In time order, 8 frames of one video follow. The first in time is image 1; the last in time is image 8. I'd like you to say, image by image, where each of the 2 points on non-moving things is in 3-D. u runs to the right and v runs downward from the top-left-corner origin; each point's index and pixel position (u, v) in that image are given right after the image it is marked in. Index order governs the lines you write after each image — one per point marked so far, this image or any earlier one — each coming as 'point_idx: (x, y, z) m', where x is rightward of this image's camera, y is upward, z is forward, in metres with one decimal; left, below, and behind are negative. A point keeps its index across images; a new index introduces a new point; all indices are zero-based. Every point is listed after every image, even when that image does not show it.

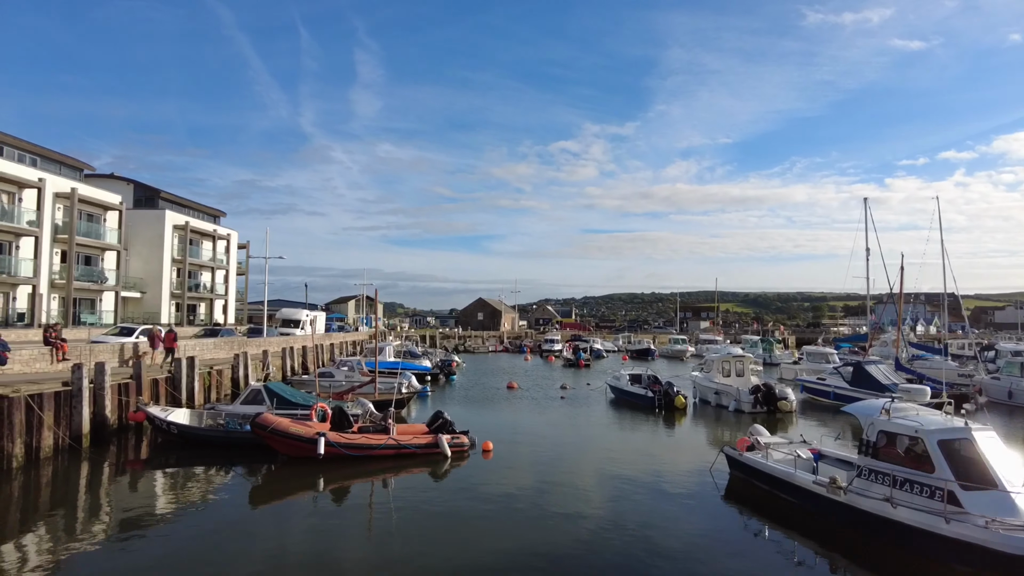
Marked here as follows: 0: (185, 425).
0: (-8.4, -3.5, +16.6) m
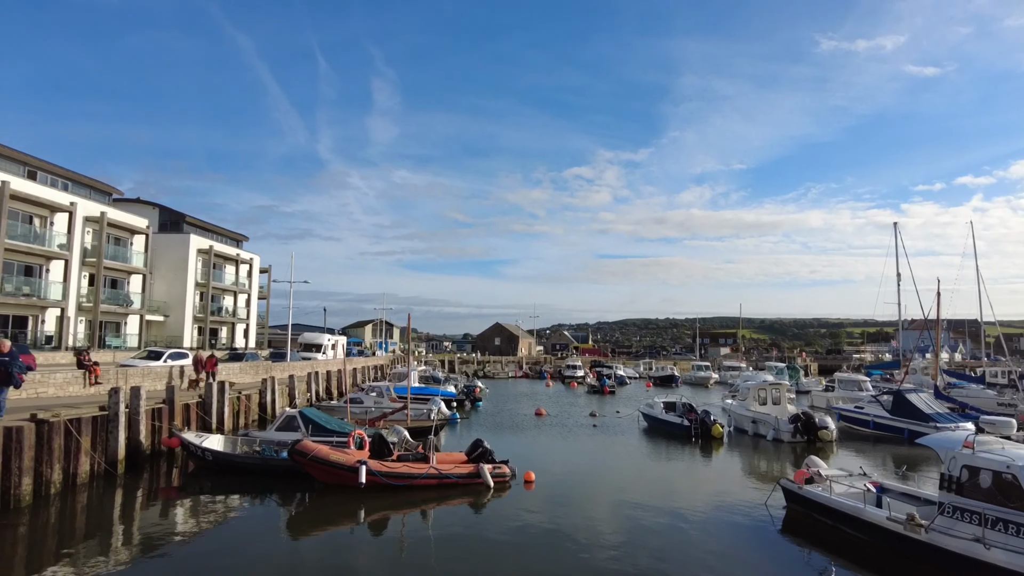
0: (-7.3, -4.1, +16.3) m
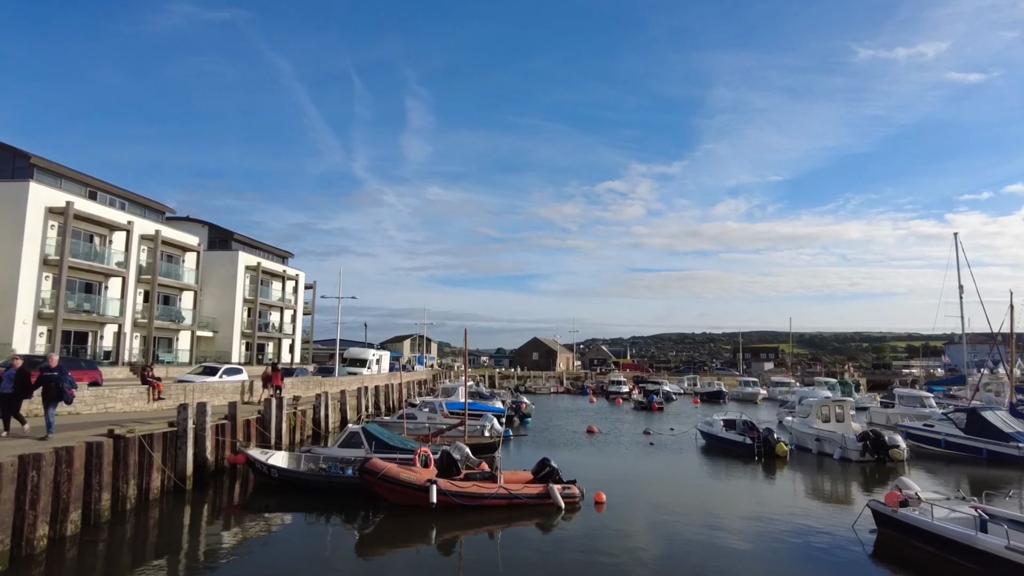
0: (-5.7, -4.5, +16.2) m
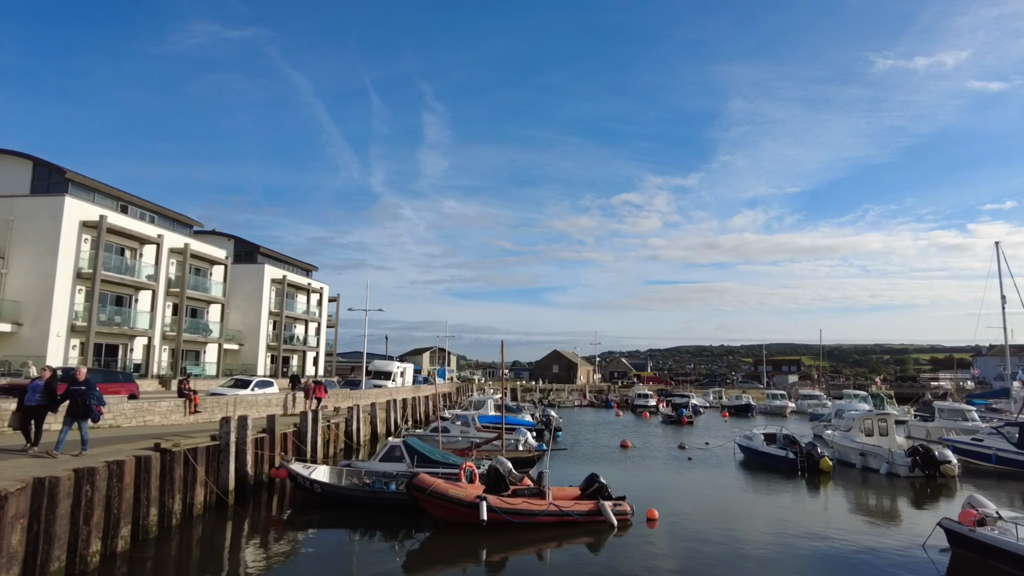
0: (-4.5, -4.8, +15.9) m
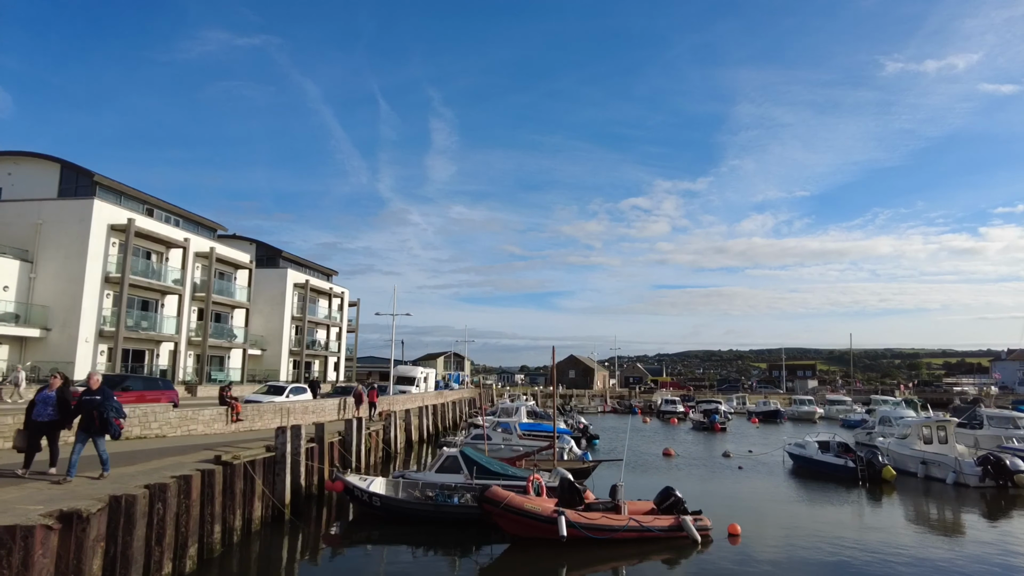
0: (-2.9, -4.8, +15.1) m
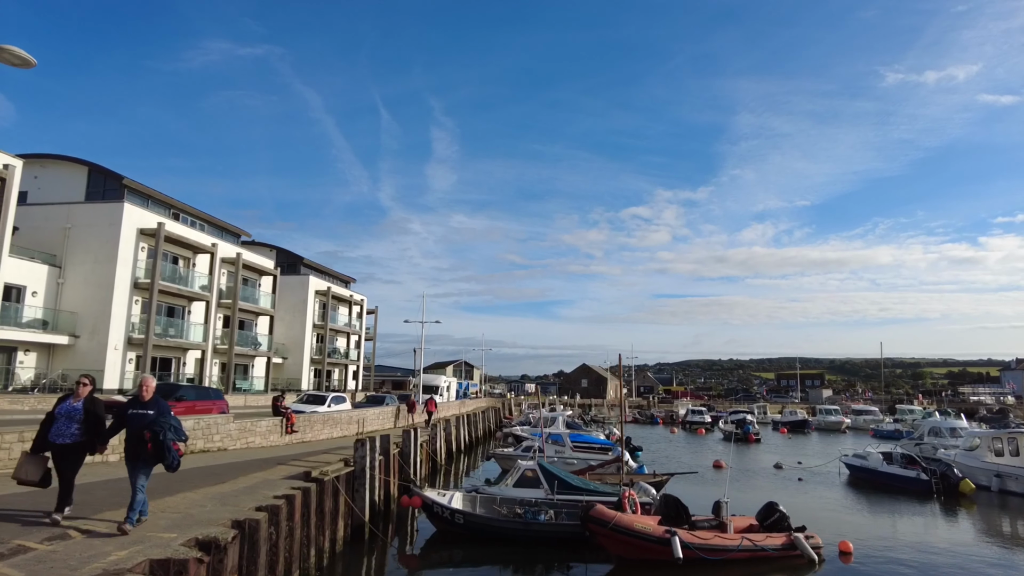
0: (-0.9, -4.9, +14.2) m
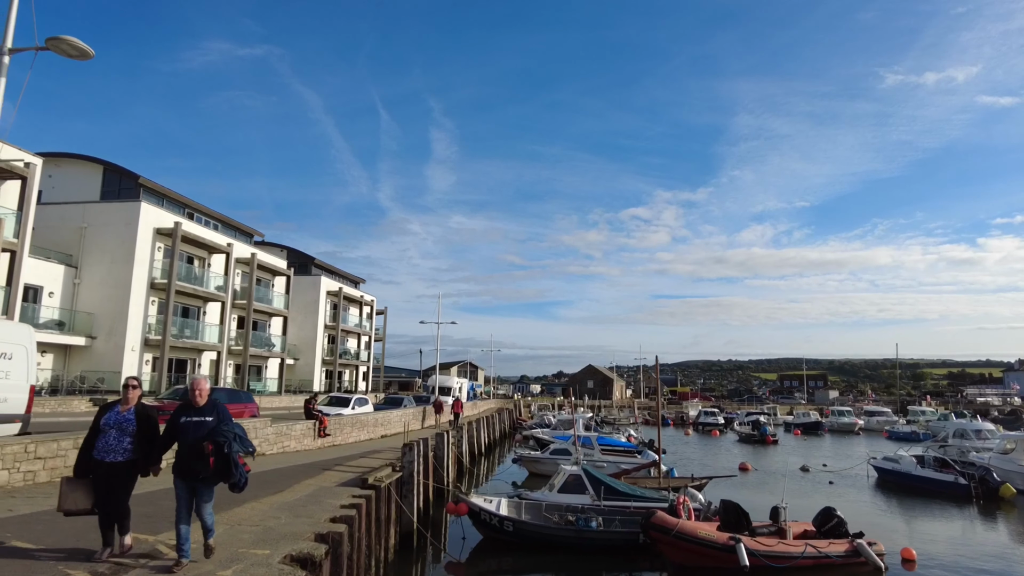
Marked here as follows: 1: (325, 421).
0: (+0.1, -4.9, +13.8) m
1: (-5.2, -3.7, +18.3) m
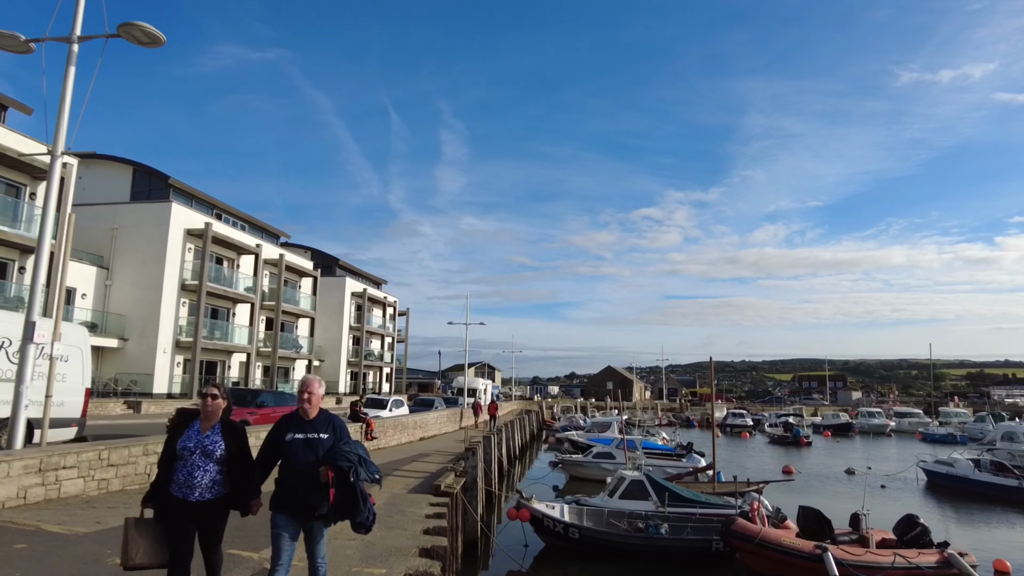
0: (+1.5, -4.9, +13.3) m
1: (-3.8, -3.7, +17.8) m
